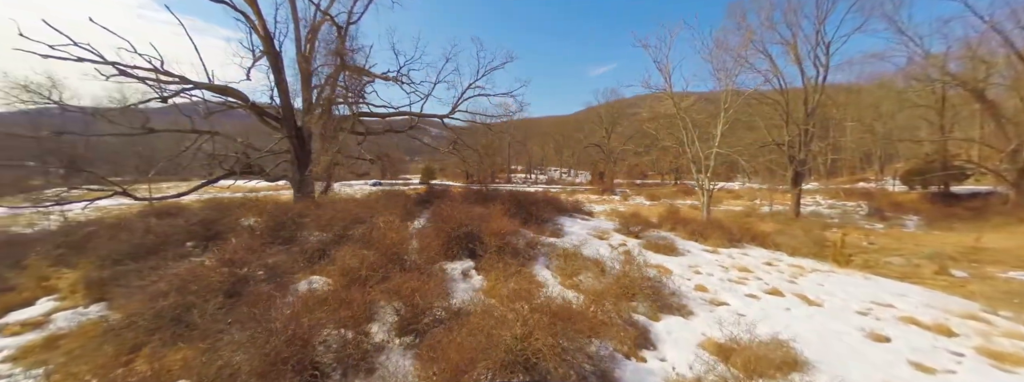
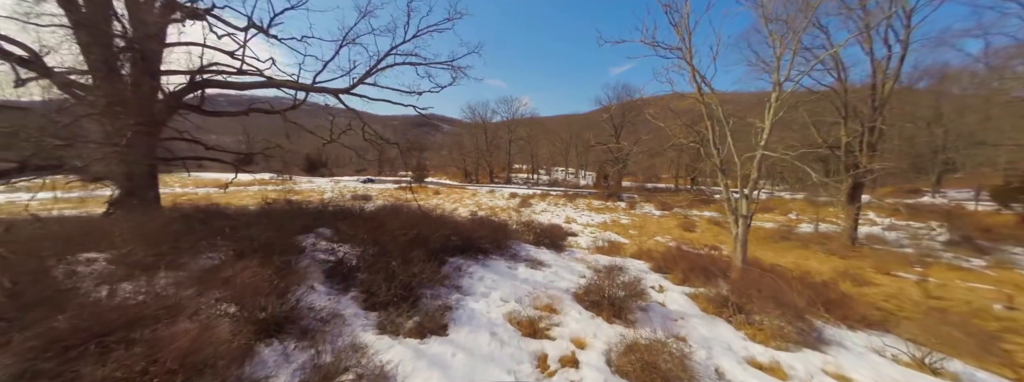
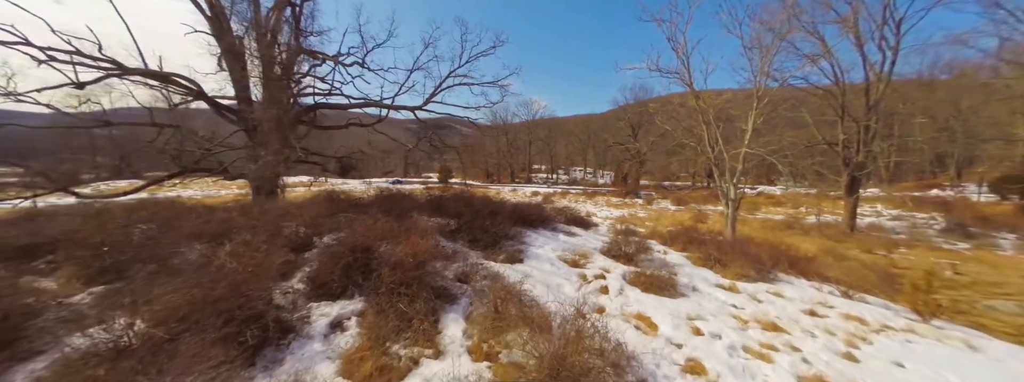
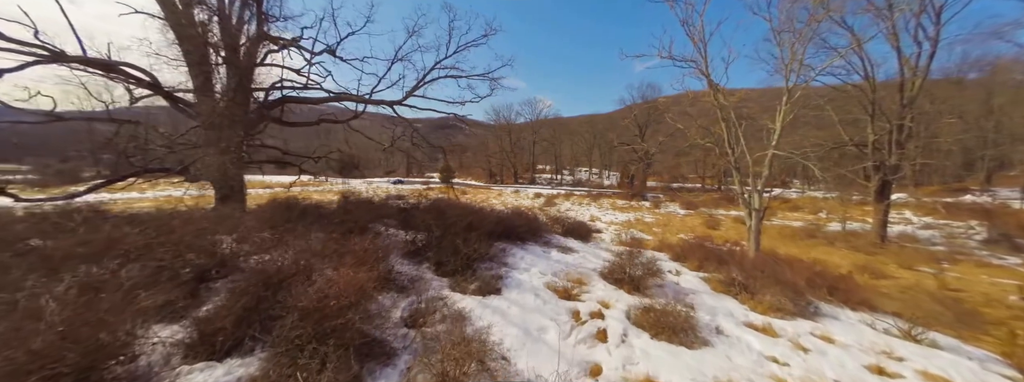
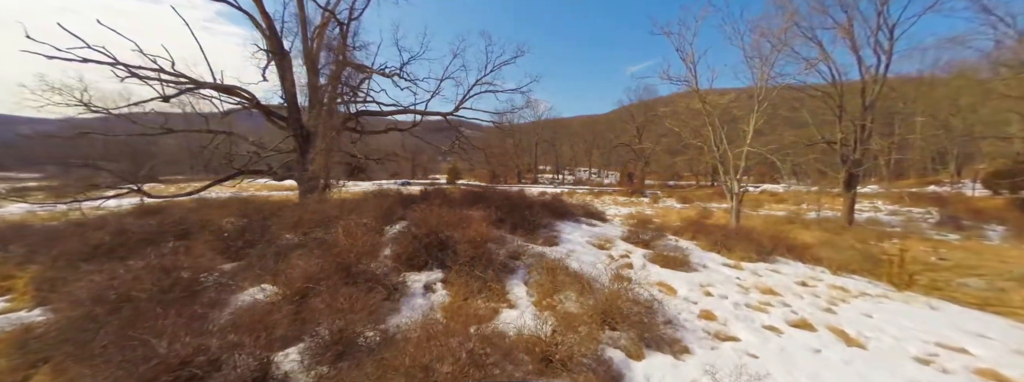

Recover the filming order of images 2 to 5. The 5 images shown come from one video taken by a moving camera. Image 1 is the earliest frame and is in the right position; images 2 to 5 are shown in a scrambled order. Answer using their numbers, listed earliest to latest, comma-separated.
5, 3, 4, 2
